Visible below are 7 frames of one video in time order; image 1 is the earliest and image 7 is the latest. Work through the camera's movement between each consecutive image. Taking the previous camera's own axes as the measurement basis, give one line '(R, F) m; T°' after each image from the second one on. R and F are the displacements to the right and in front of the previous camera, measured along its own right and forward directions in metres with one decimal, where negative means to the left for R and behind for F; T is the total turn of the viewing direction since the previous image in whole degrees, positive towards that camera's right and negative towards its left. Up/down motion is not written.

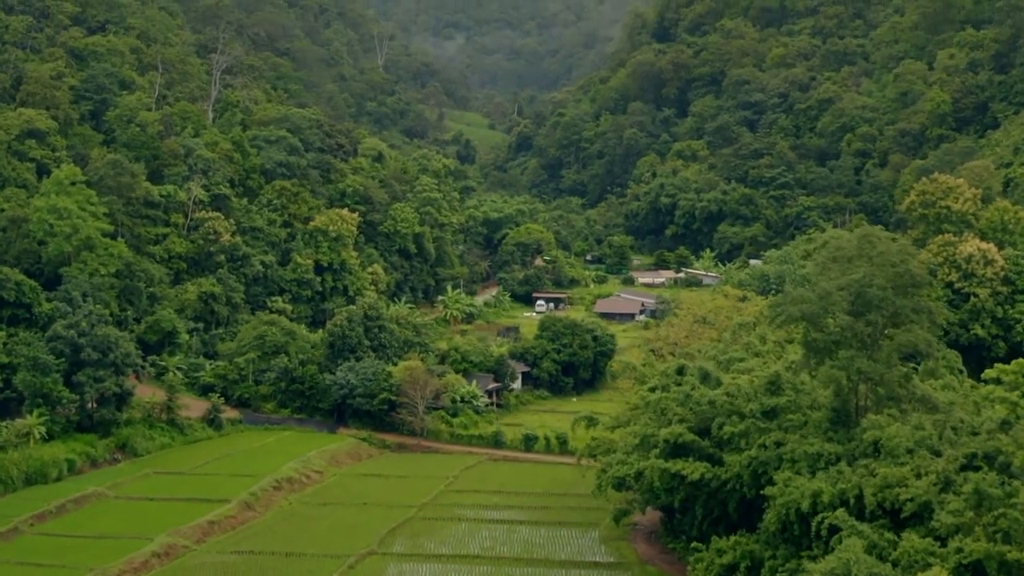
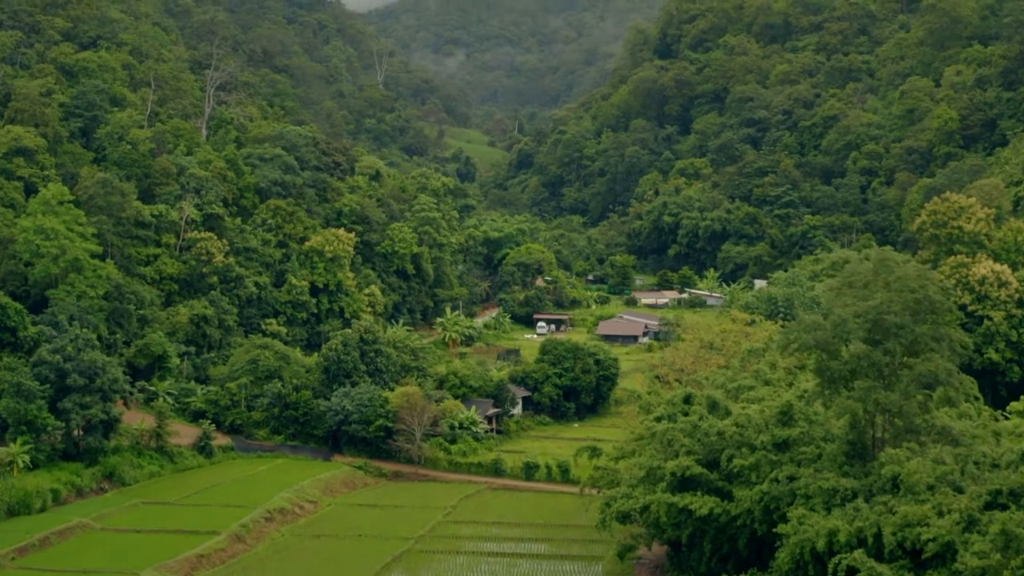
(0.0, +1.2) m; 0°
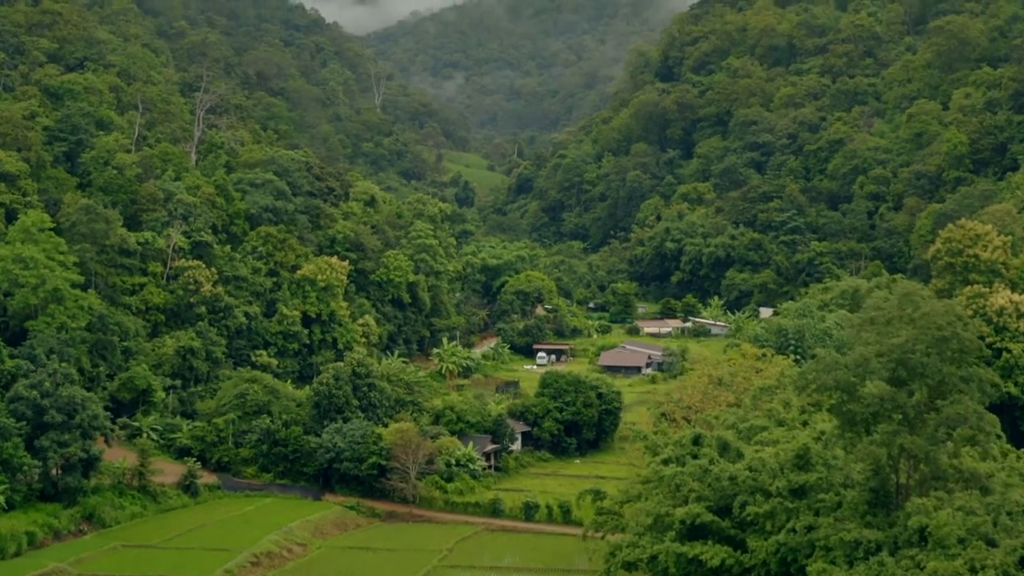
(0.0, +1.6) m; 0°
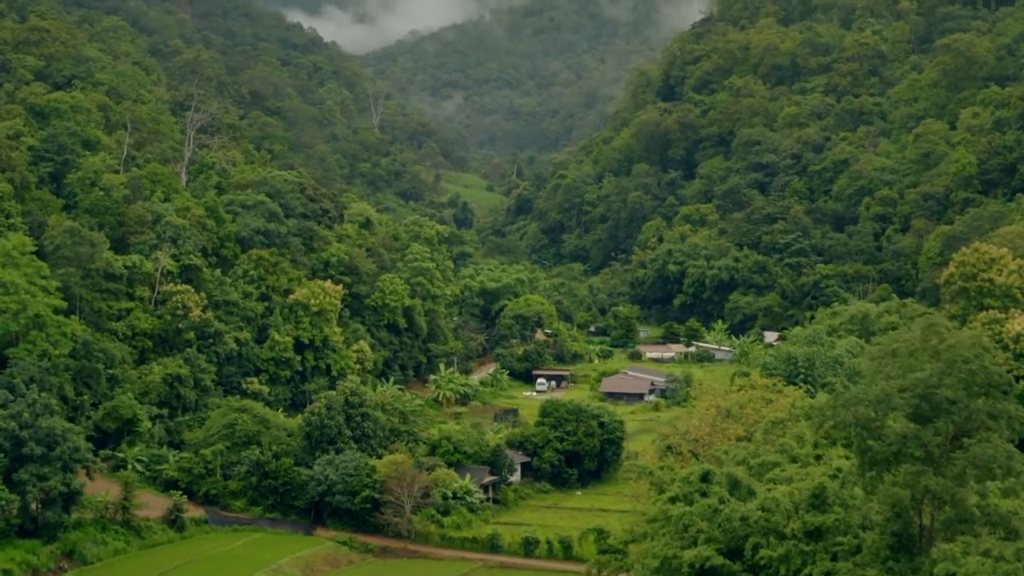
(0.0, +1.4) m; 0°
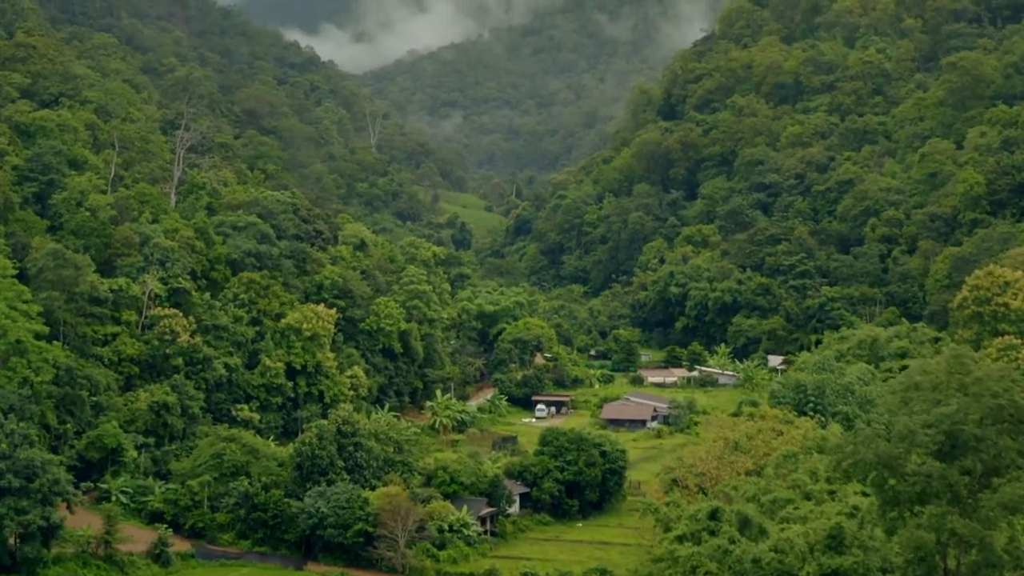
(0.0, +1.3) m; 0°
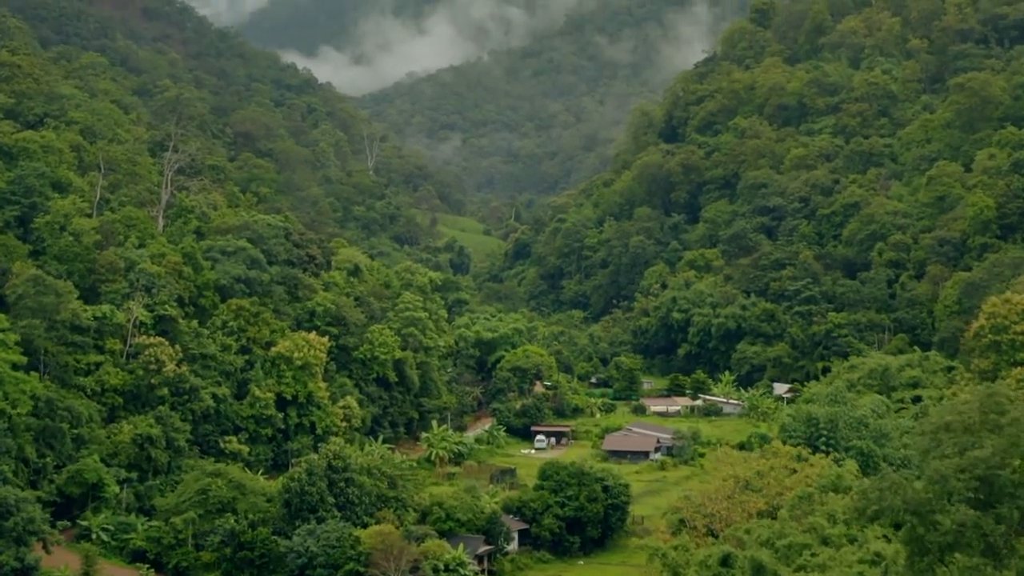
(0.0, +1.5) m; 0°
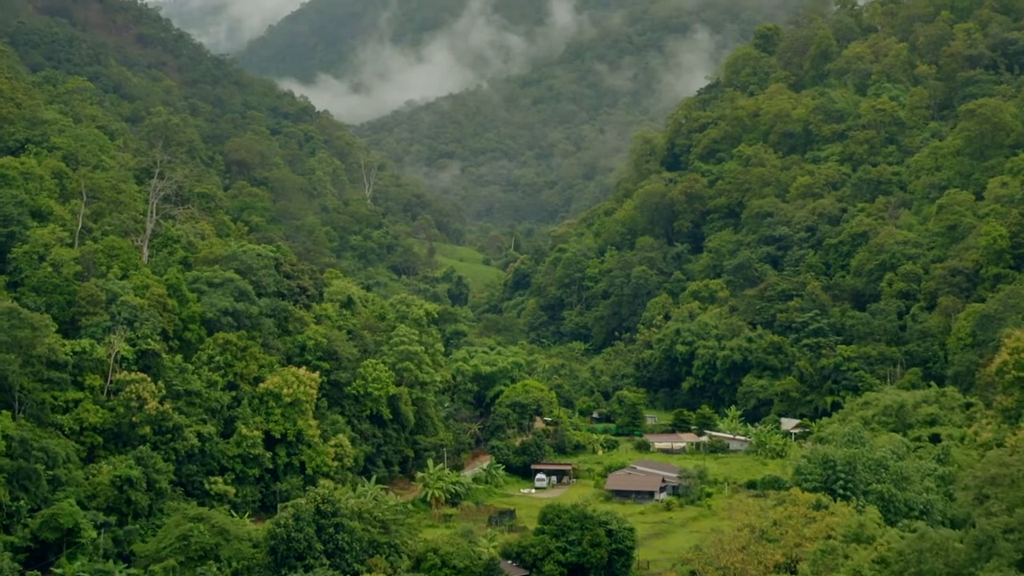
(0.0, +1.8) m; 0°
